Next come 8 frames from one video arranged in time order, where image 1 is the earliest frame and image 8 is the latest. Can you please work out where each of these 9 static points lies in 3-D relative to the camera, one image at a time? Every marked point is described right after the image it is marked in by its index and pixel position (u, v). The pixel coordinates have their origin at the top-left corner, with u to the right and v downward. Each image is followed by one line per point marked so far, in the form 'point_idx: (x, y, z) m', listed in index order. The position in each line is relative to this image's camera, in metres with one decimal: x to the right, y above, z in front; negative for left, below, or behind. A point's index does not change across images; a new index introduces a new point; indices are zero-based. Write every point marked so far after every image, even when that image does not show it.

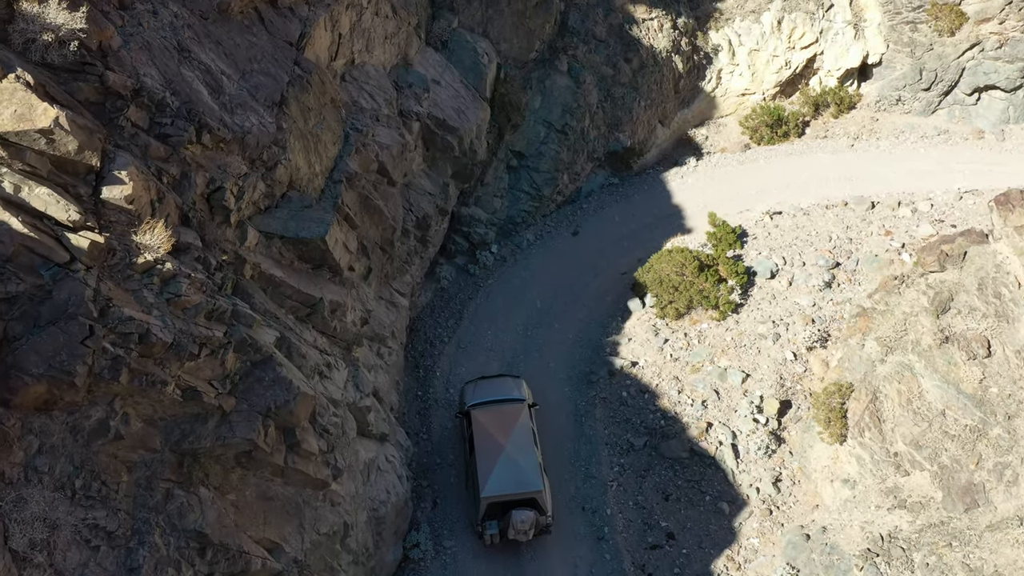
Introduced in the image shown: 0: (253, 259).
0: (-2.9, +0.3, +13.0) m
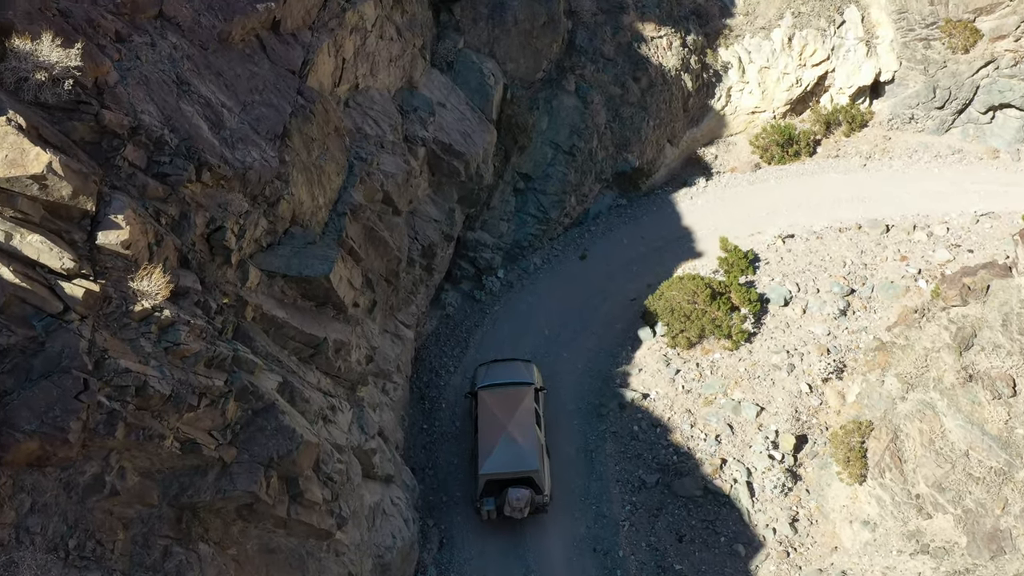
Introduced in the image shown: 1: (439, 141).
0: (-2.8, -0.1, +12.5) m
1: (-1.2, +2.3, +18.5) m
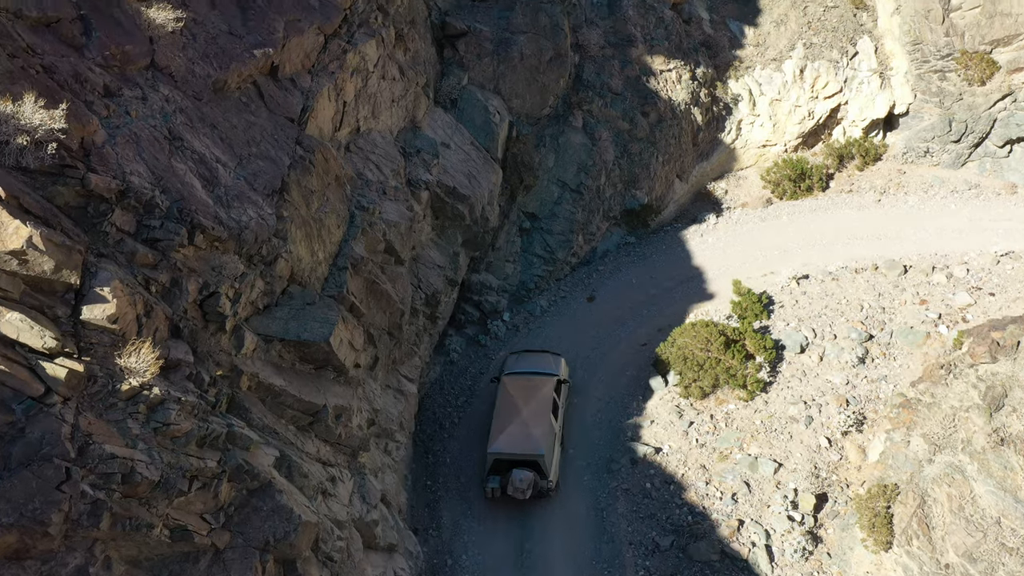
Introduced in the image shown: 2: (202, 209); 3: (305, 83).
0: (-2.7, -0.8, +11.9) m
1: (-1.1, +1.6, +17.8) m
2: (-3.1, +0.8, +11.5) m
3: (-2.6, +2.6, +14.8) m
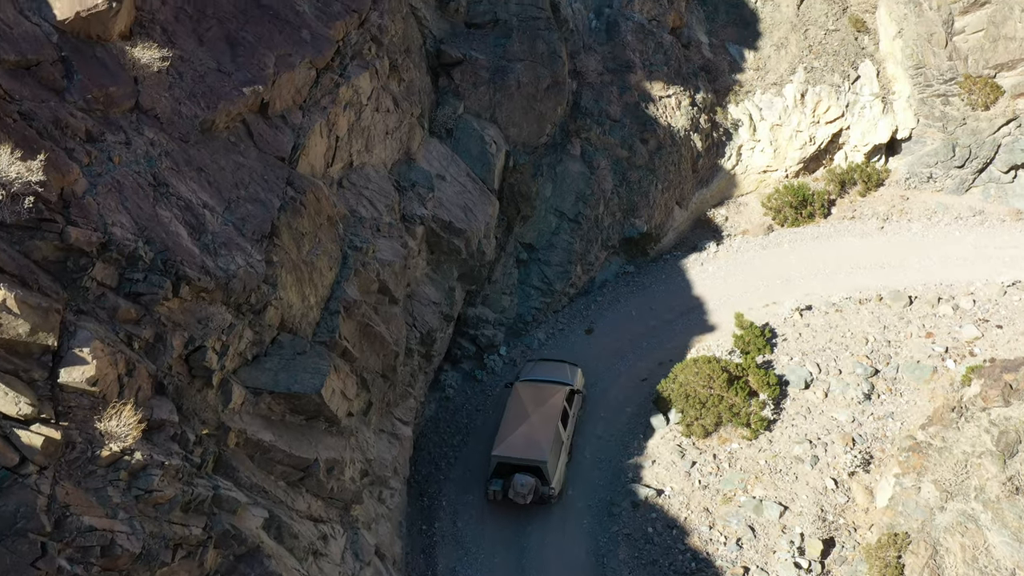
0: (-2.7, -1.3, +11.4) m
1: (-1.1, +1.0, +17.4) m
2: (-3.1, +0.3, +11.1) m
3: (-2.7, +2.1, +14.4) m
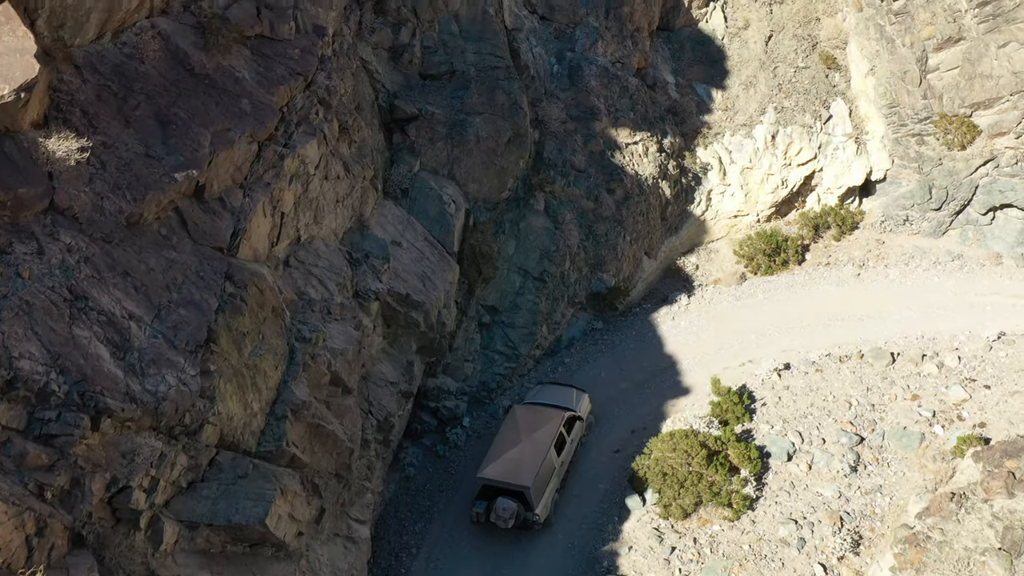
0: (-2.9, -2.4, +10.1) m
1: (-1.6, -0.1, +16.1) m
2: (-3.4, -0.8, +9.8) m
3: (-3.1, +1.0, +13.1) m
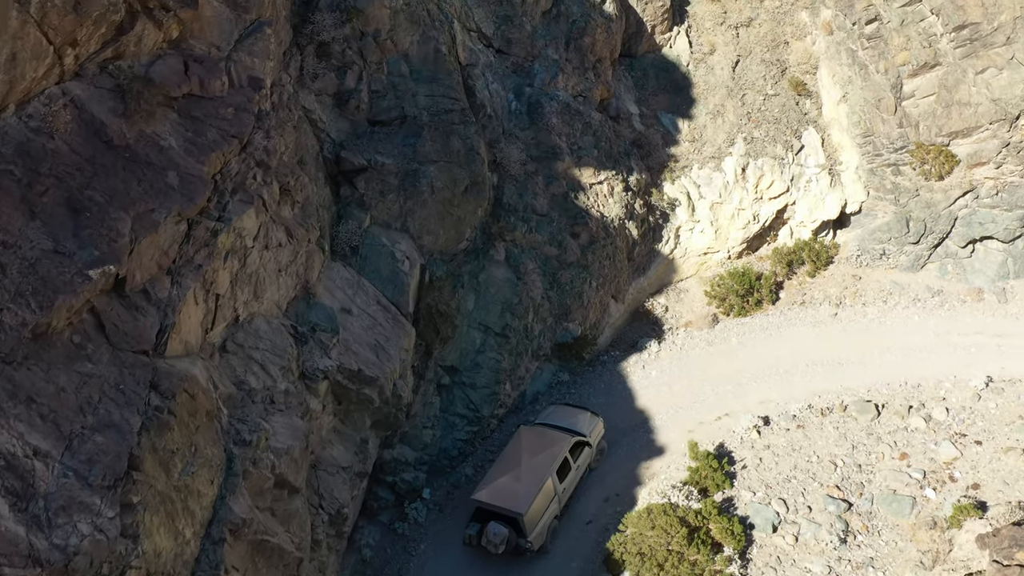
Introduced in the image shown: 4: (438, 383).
0: (-3.1, -3.4, +8.6) m
1: (-2.1, -1.0, +14.7) m
2: (-3.6, -1.8, +8.3) m
3: (-3.5, 0.0, +11.6) m
4: (-1.1, -1.4, +17.8) m
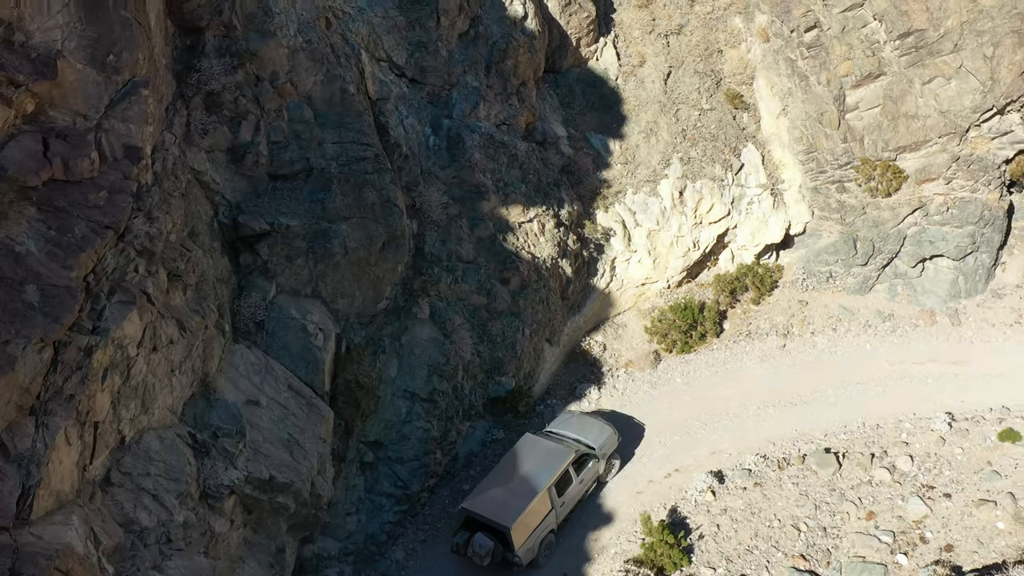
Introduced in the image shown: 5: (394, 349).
0: (-3.3, -4.7, +6.8) m
1: (-2.8, -2.1, +12.8) m
2: (-3.8, -3.2, +6.3) m
3: (-4.0, -1.3, +9.6) m
4: (-2.1, -2.4, +16.0) m
5: (-1.7, -0.8, +16.5) m
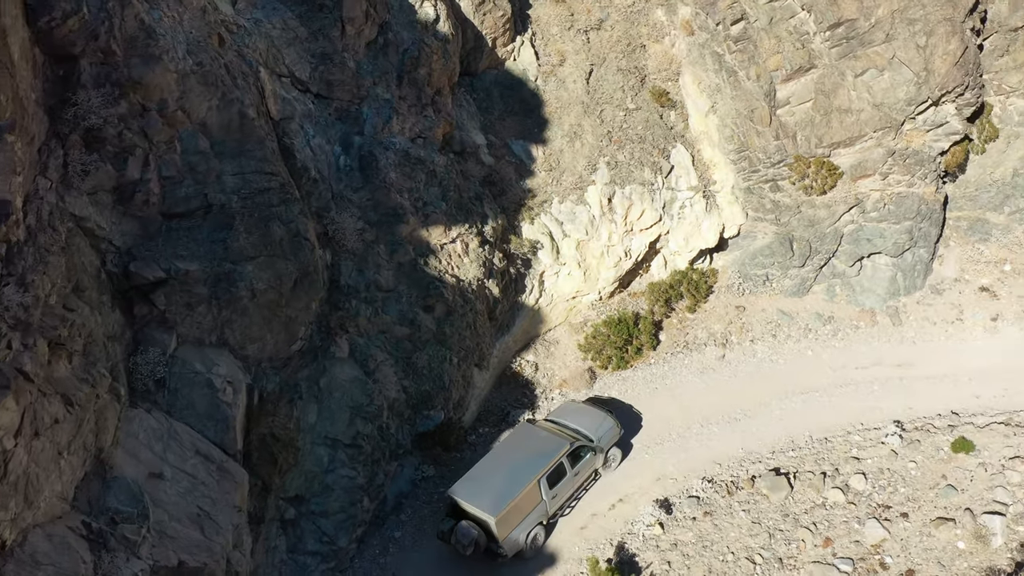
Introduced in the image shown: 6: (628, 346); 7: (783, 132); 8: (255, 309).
0: (-3.3, -5.5, +5.4) m
1: (-3.4, -2.7, +11.4) m
2: (-3.9, -4.0, +4.9) m
3: (-4.4, -2.0, +8.1) m
4: (-2.9, -2.9, +14.6) m
5: (-2.6, -1.3, +15.1) m
6: (+1.9, -0.9, +19.3) m
7: (+4.5, +2.6, +19.4) m
8: (-3.1, -0.2, +14.0) m
